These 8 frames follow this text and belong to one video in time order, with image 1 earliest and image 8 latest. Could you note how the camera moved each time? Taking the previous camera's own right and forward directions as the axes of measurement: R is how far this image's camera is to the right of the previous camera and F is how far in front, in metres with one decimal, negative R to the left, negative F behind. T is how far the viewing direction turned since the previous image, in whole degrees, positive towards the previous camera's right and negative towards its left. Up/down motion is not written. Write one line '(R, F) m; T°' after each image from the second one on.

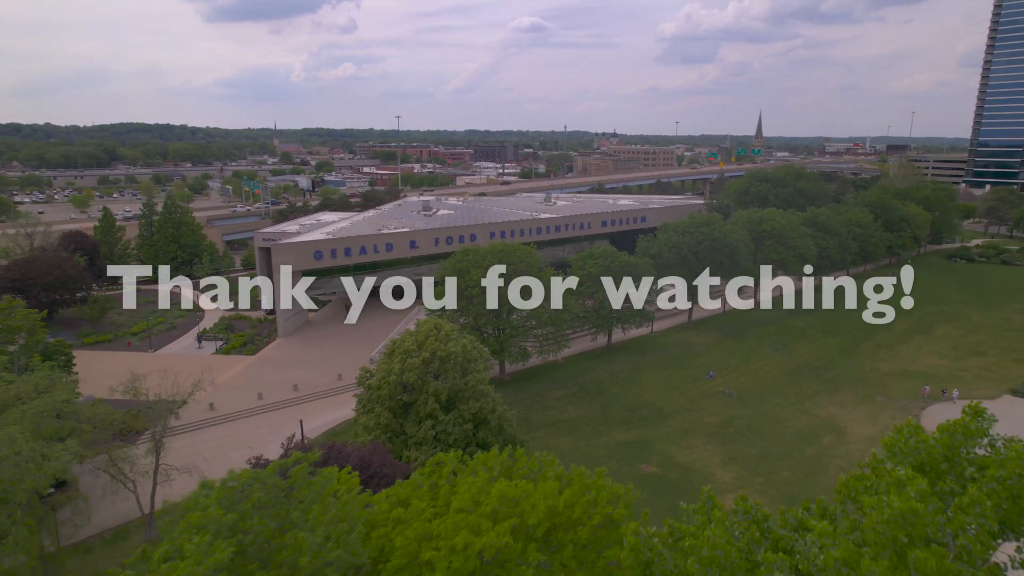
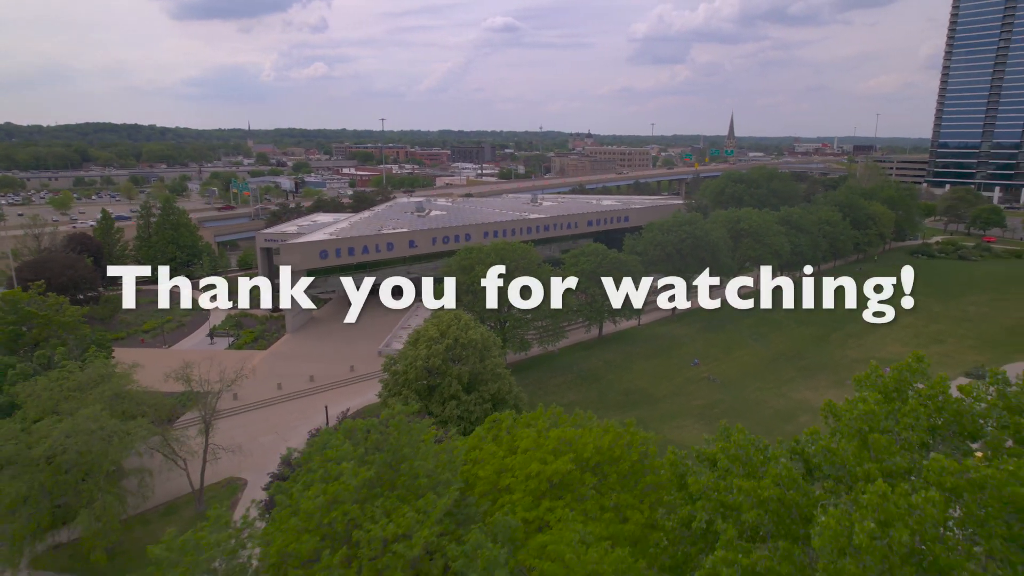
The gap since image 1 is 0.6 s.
(-1.2, -2.1) m; +2°
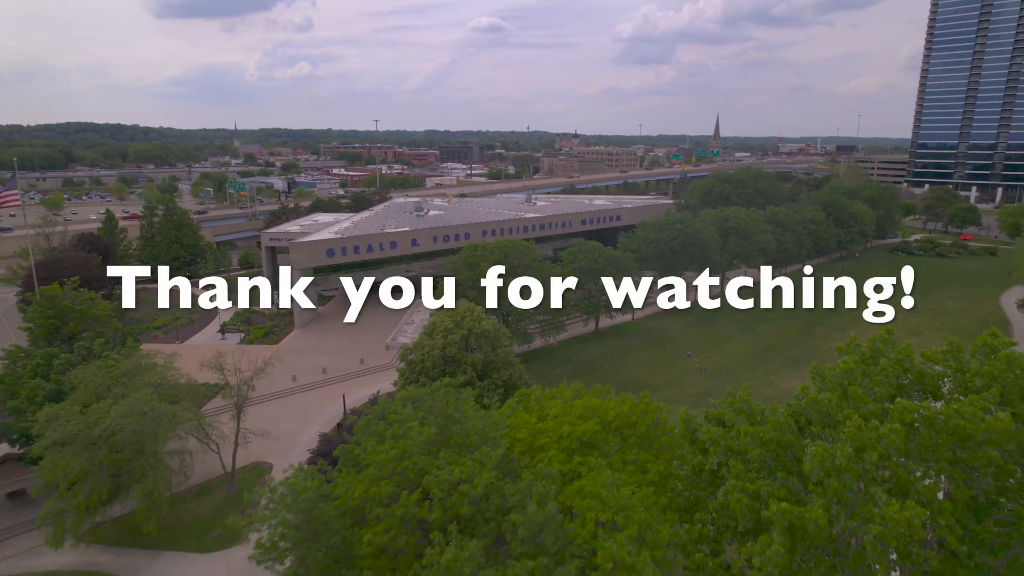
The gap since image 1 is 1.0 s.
(-0.8, -1.6) m; +1°
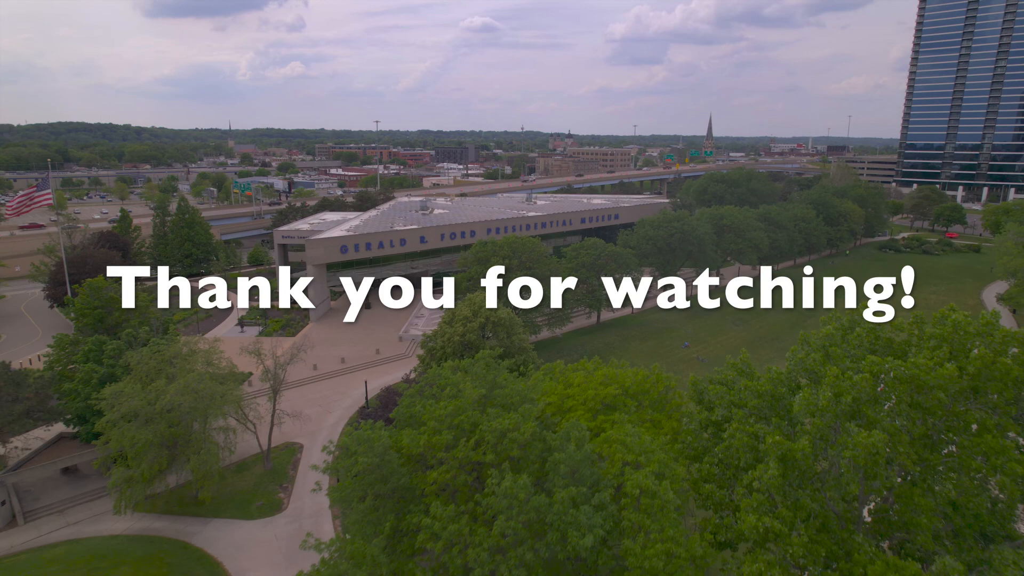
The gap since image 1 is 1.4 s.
(-0.8, -1.8) m; +1°
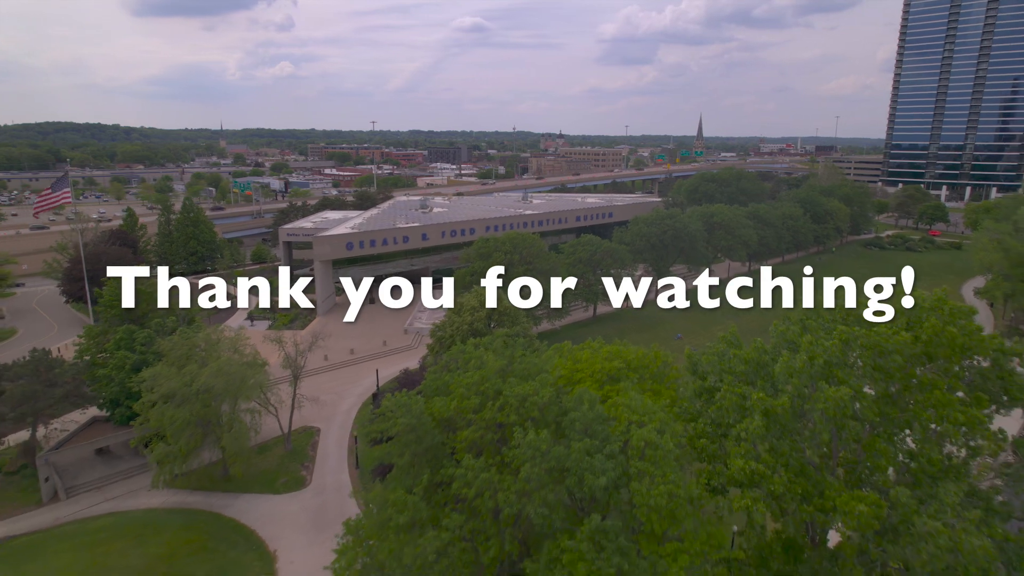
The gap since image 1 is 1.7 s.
(-0.5, -1.6) m; +1°
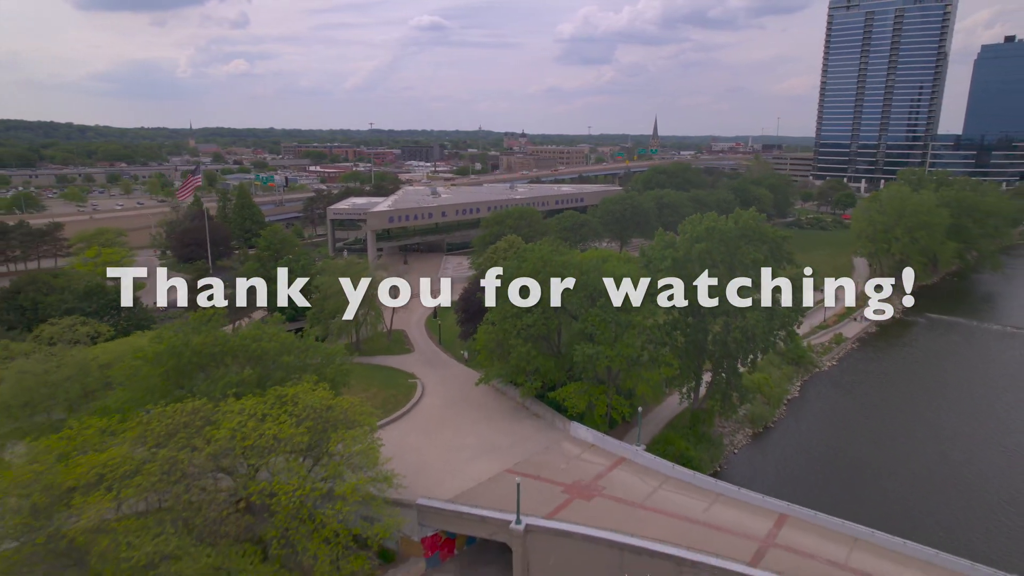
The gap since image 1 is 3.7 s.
(-3.4, -13.8) m; +3°
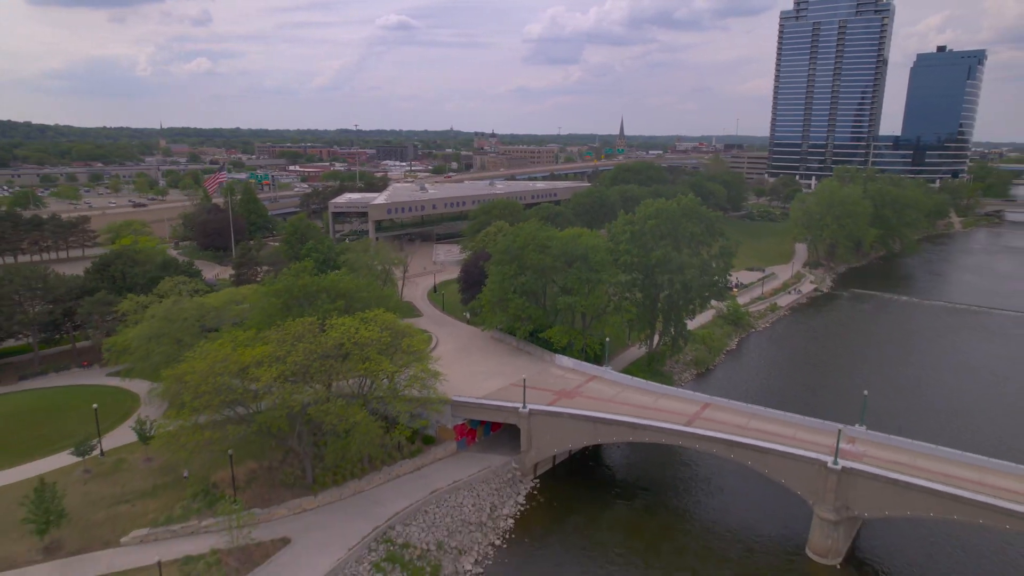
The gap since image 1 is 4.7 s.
(-1.4, -7.6) m; +3°
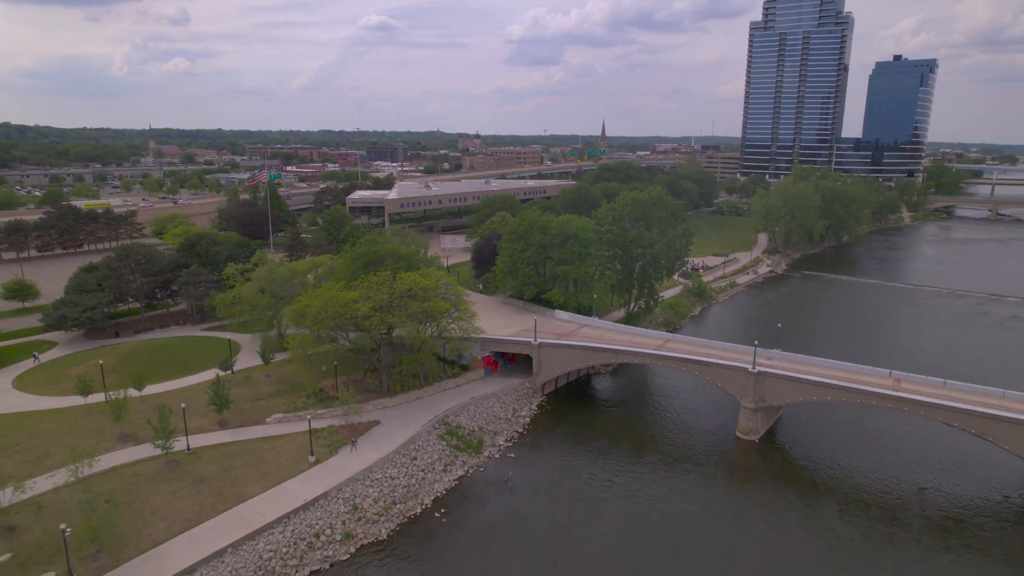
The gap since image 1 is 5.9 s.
(-1.6, -9.0) m; +1°
